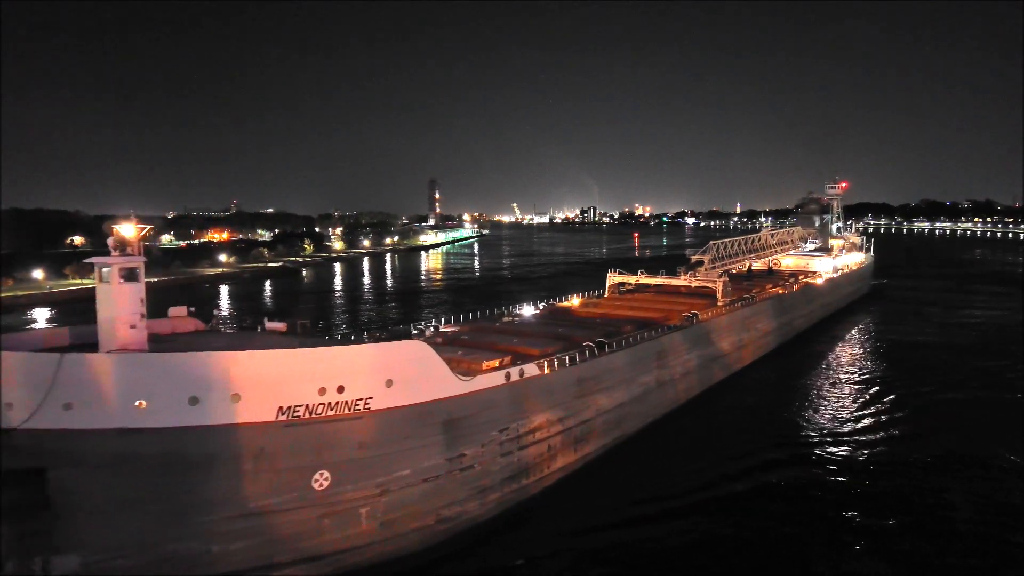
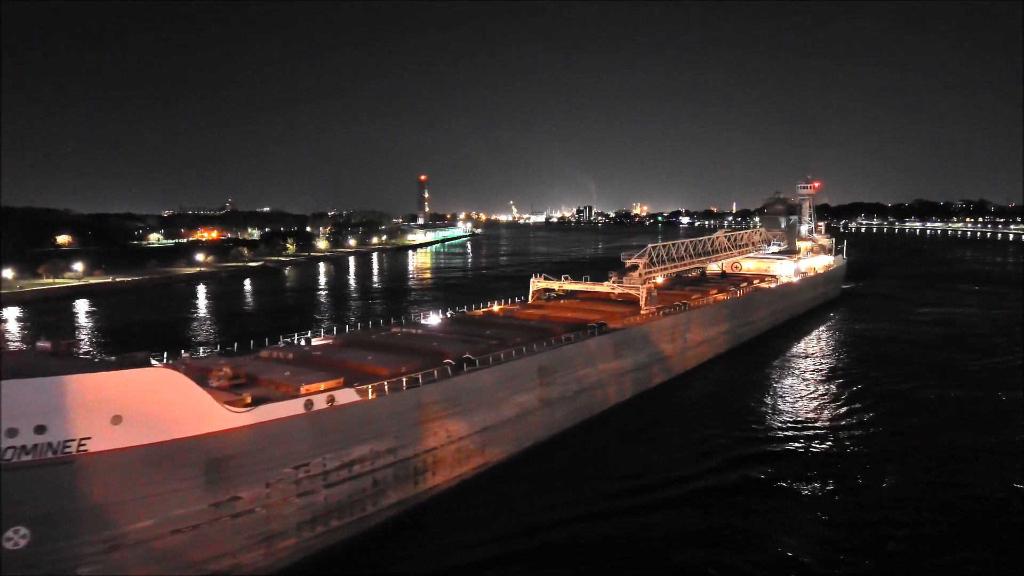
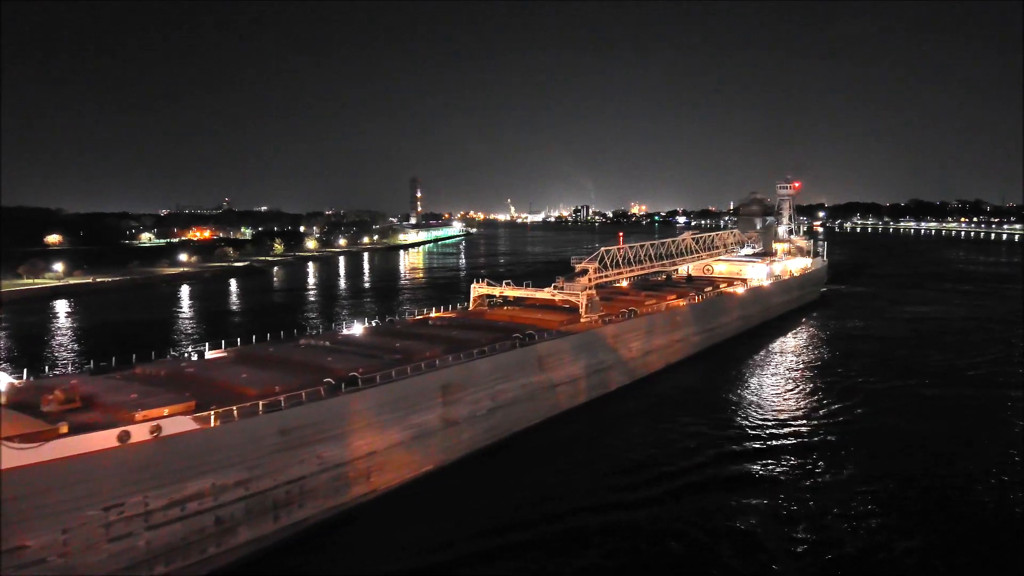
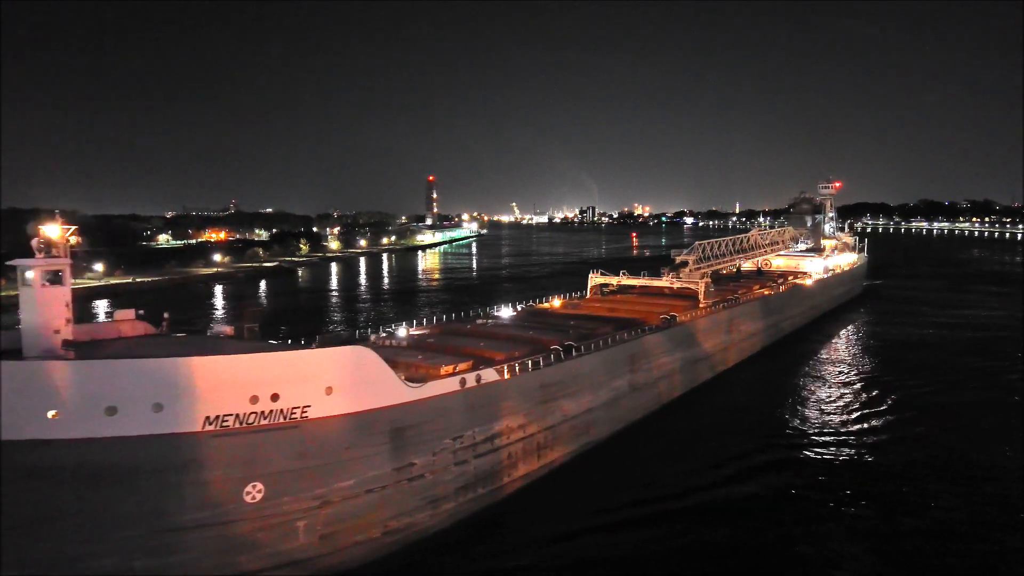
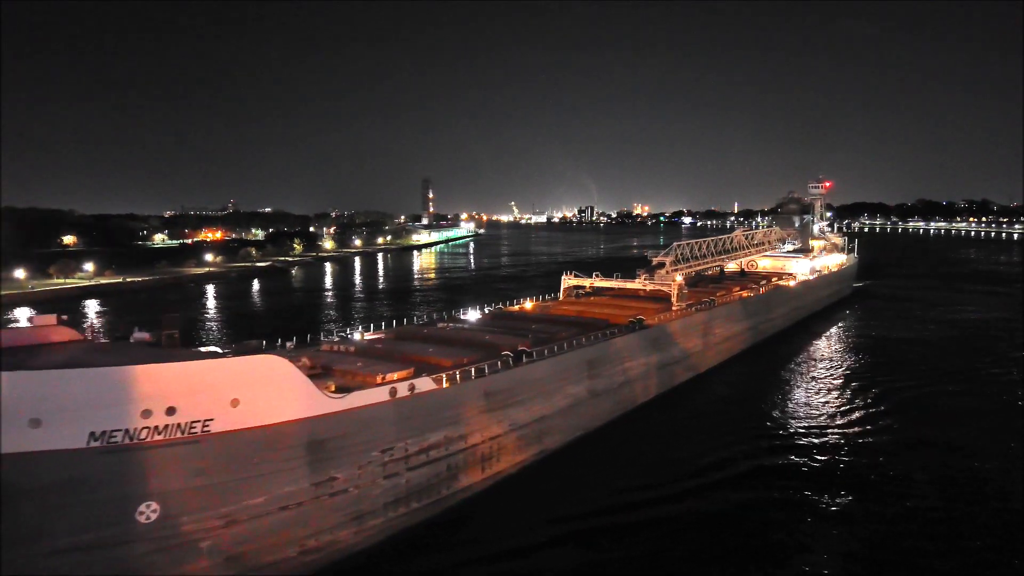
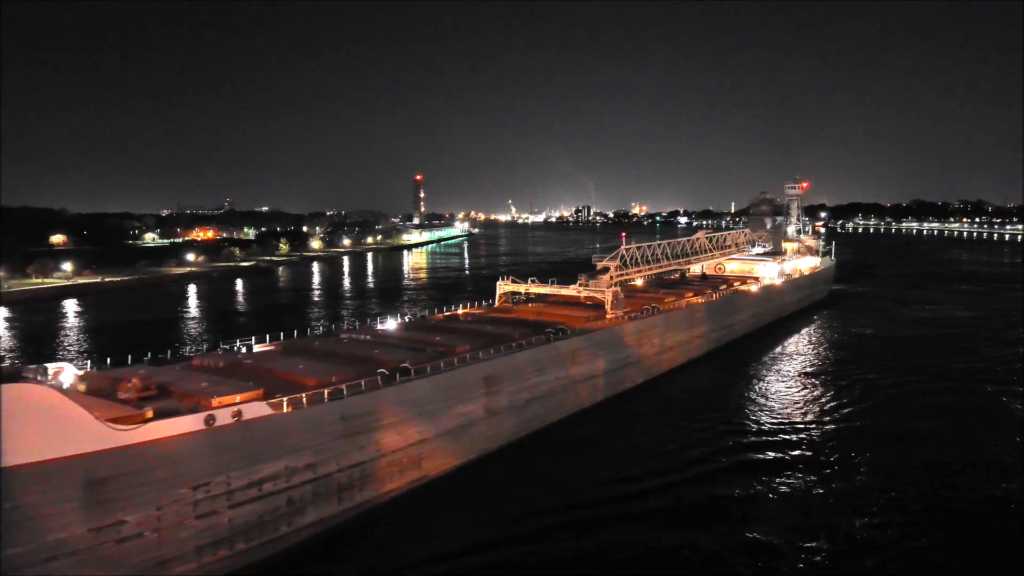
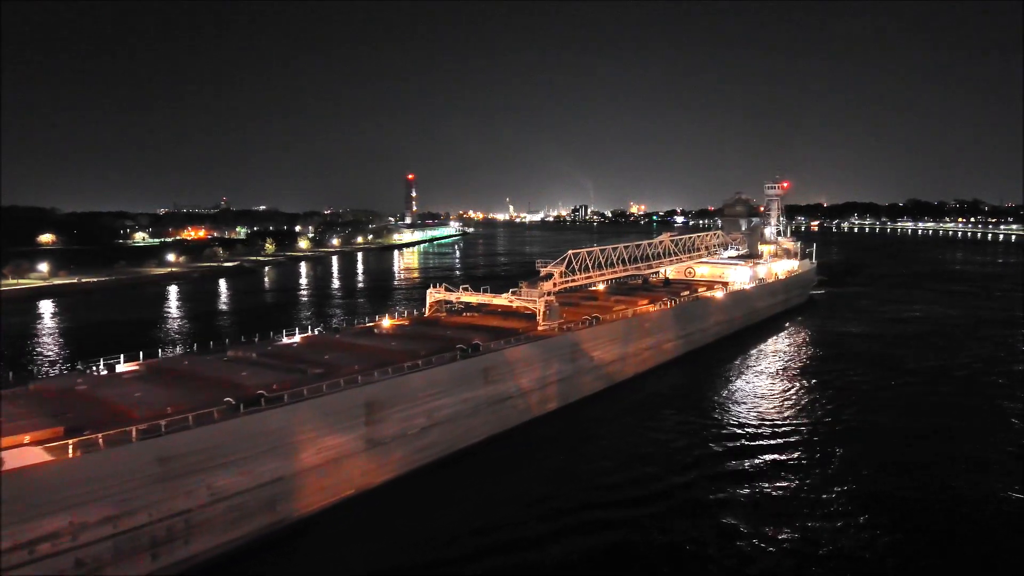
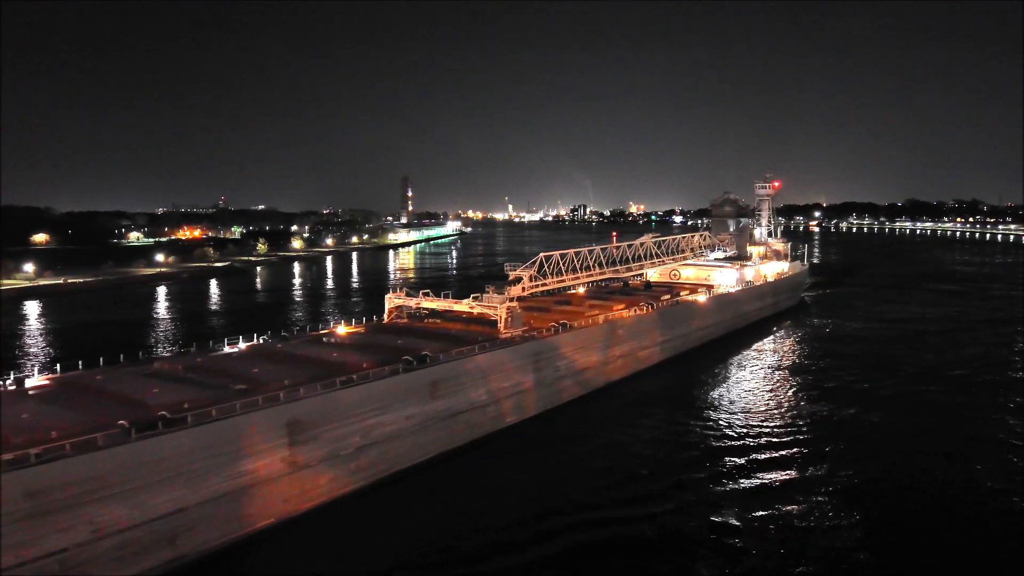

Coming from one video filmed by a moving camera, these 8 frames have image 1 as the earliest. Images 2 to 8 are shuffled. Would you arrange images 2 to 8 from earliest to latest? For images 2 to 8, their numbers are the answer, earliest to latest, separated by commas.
4, 5, 2, 6, 3, 7, 8
